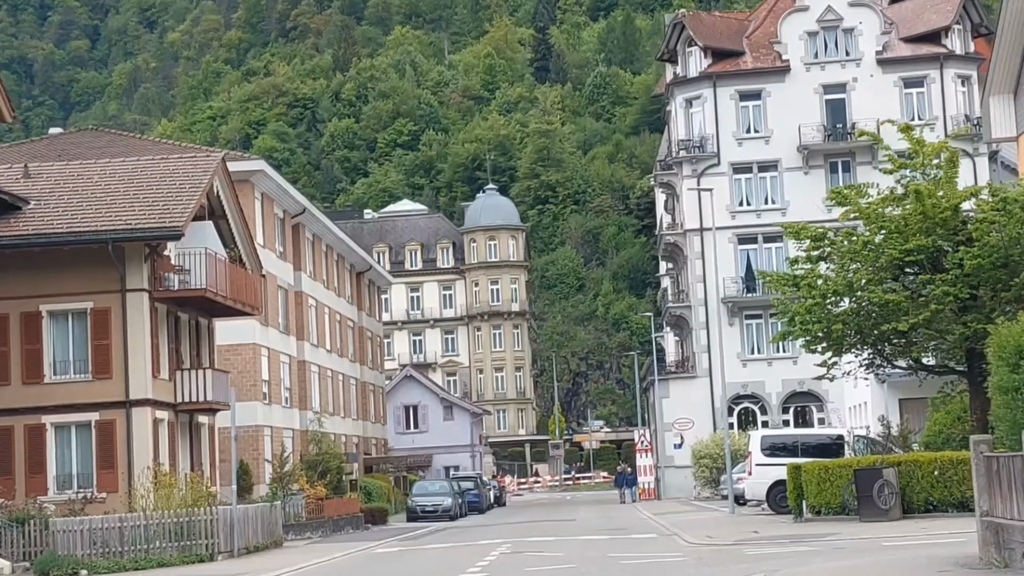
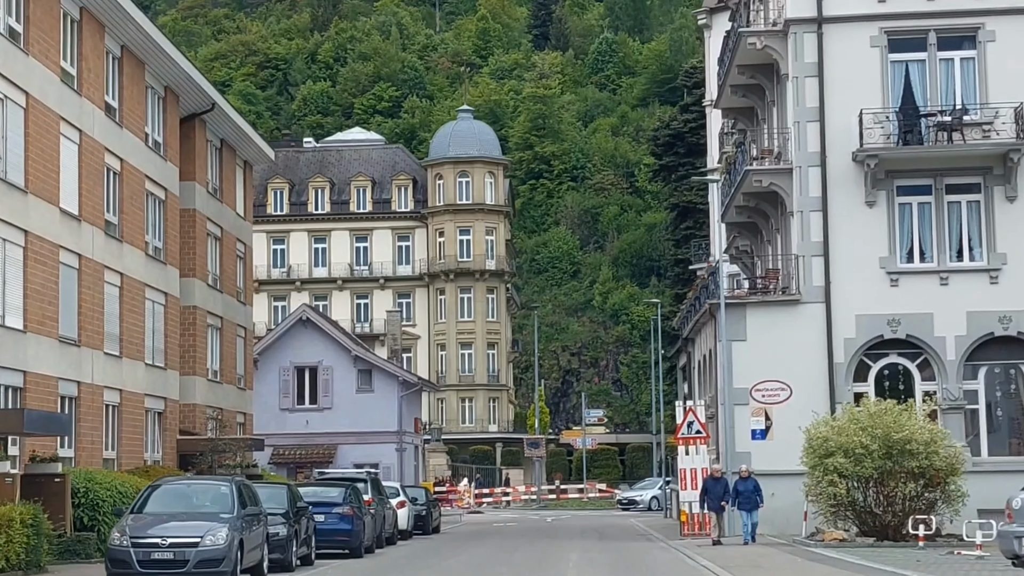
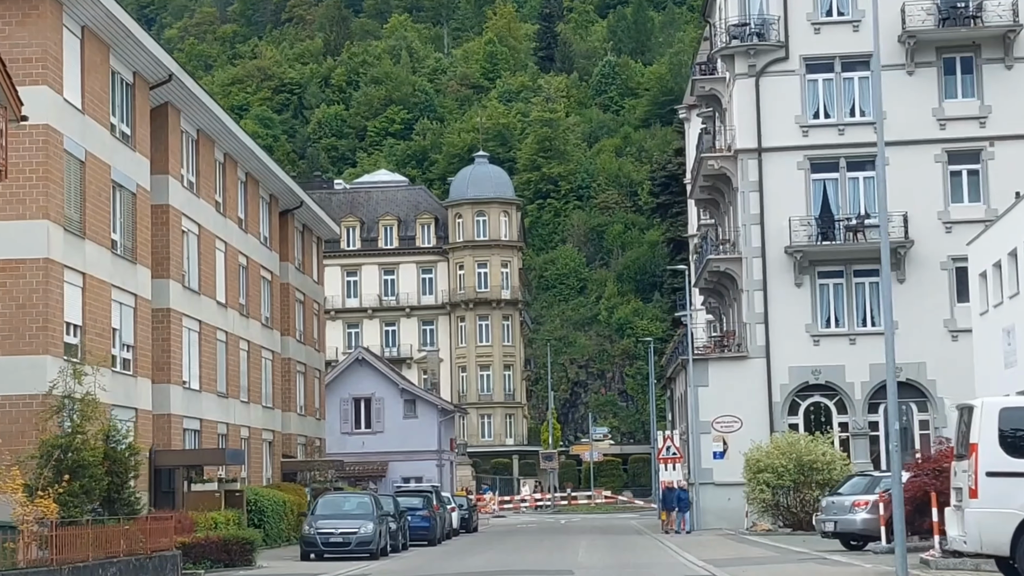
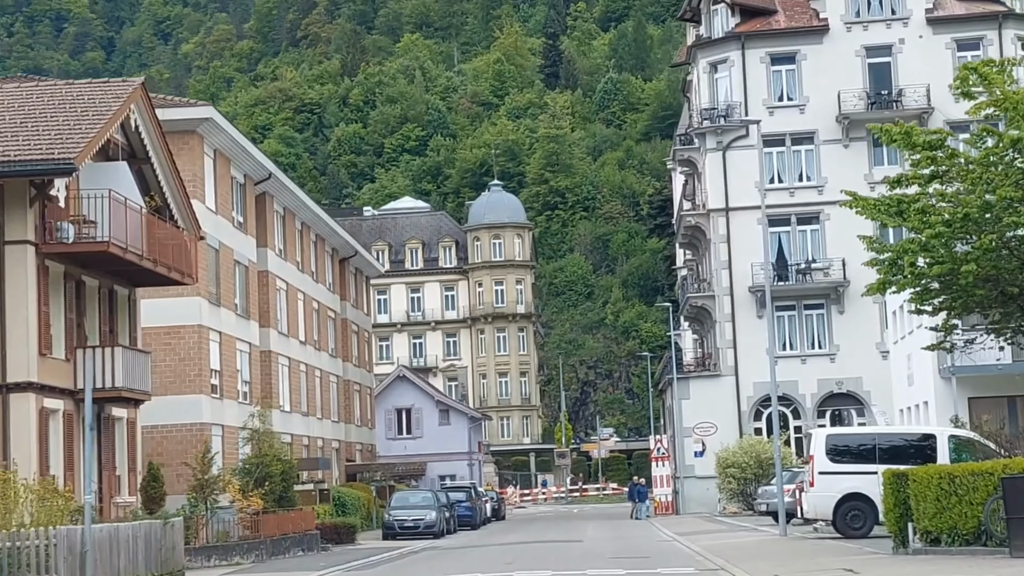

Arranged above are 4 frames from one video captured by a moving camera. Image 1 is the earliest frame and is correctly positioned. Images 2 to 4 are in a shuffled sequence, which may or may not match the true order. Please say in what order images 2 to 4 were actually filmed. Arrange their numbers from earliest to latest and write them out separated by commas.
4, 3, 2
